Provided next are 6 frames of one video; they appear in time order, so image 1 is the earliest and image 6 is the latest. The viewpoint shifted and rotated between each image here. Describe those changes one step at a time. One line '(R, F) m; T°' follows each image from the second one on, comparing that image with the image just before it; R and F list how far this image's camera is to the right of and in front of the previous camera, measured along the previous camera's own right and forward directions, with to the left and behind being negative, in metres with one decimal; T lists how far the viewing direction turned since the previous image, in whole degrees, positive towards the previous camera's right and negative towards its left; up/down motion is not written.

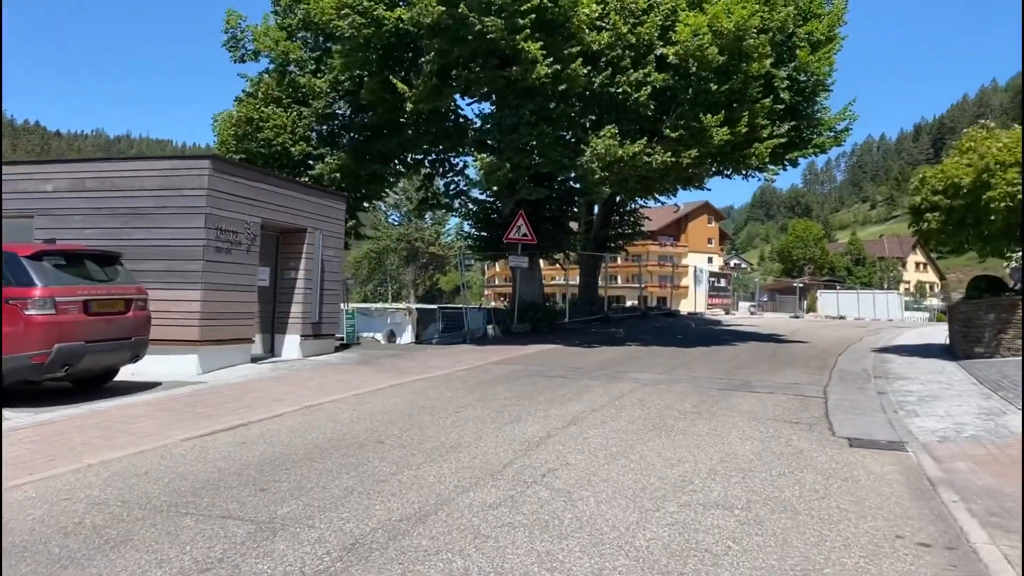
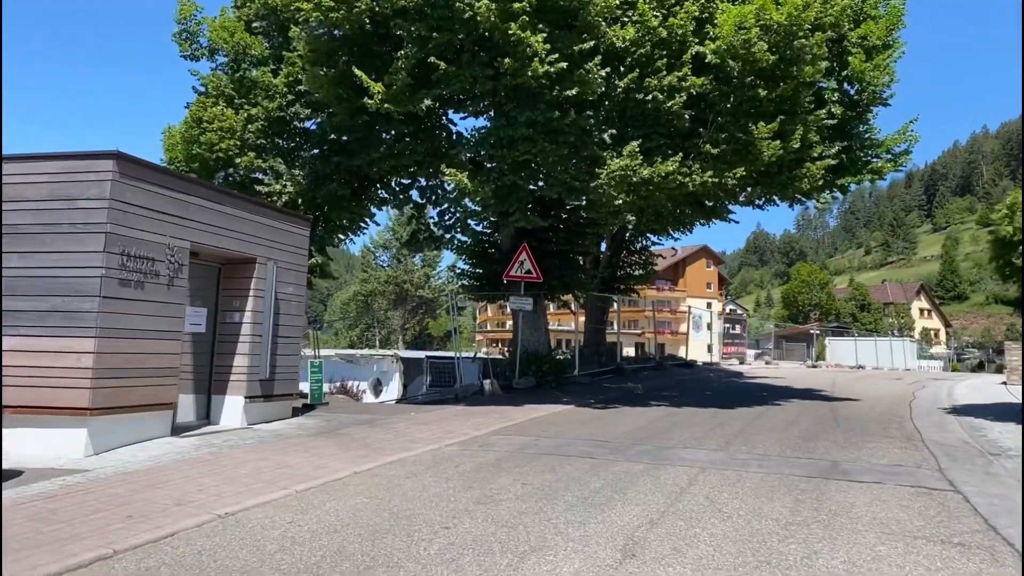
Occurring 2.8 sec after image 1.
(-0.2, +3.3) m; +1°
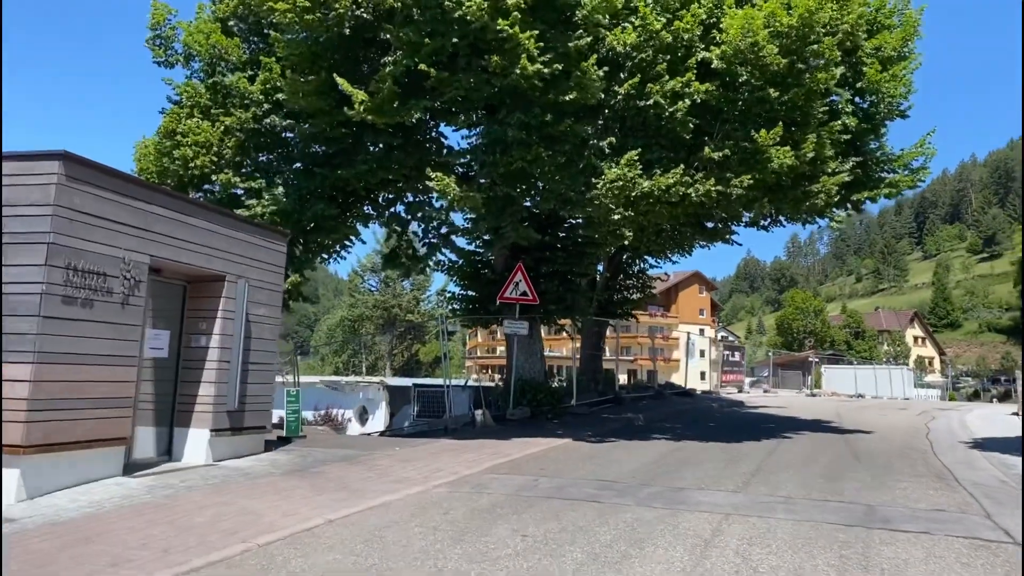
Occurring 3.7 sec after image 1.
(-0.1, +1.1) m; +1°
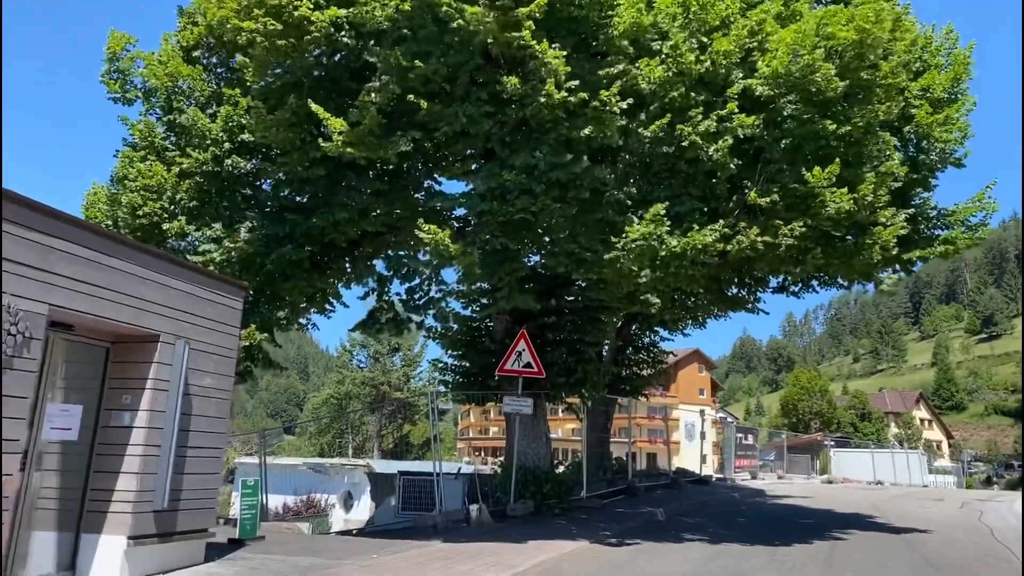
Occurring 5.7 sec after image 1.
(-0.2, +2.2) m; 0°
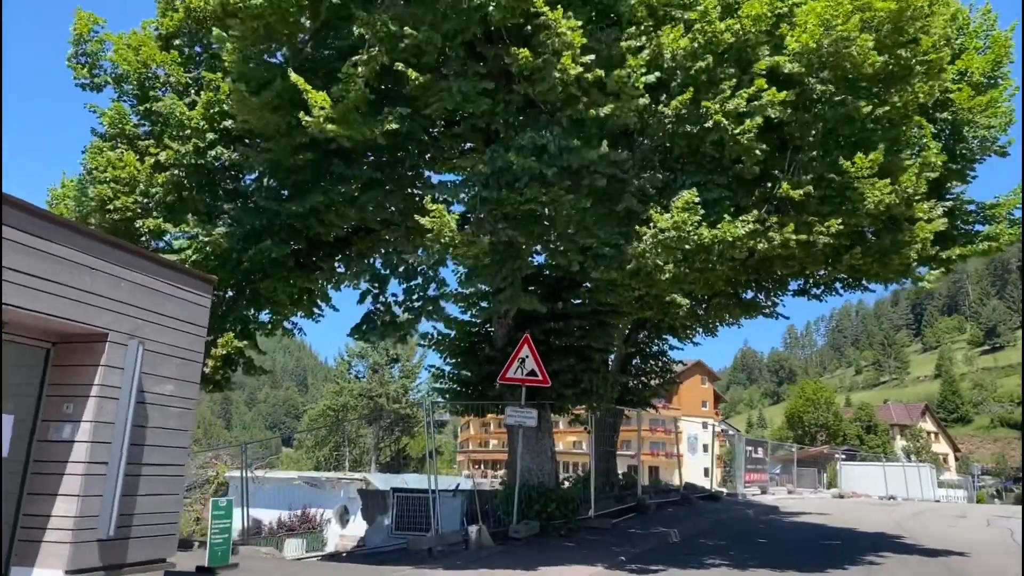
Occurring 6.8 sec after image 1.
(-0.1, +1.2) m; 0°
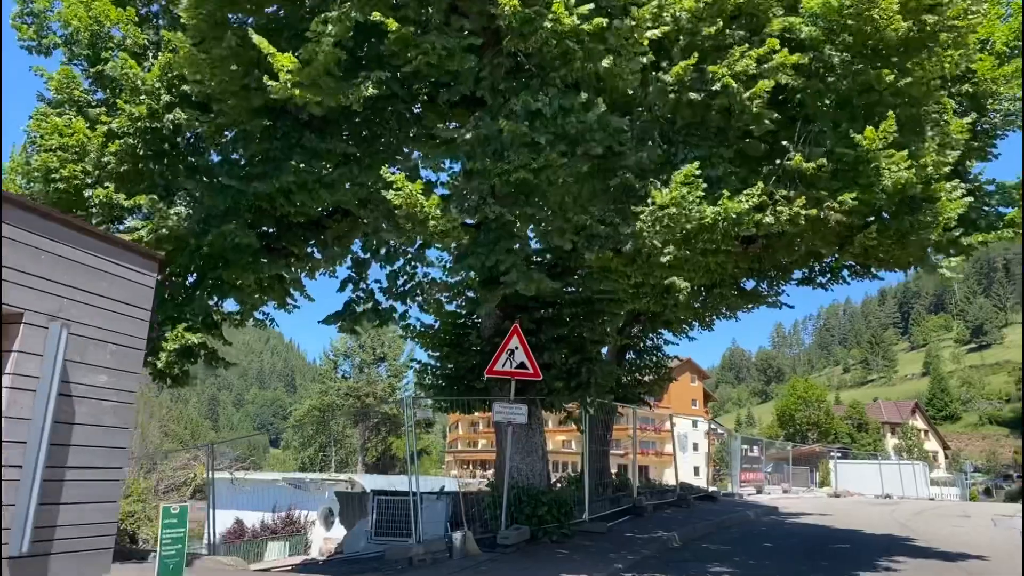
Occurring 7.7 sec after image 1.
(0.0, +1.0) m; +1°
